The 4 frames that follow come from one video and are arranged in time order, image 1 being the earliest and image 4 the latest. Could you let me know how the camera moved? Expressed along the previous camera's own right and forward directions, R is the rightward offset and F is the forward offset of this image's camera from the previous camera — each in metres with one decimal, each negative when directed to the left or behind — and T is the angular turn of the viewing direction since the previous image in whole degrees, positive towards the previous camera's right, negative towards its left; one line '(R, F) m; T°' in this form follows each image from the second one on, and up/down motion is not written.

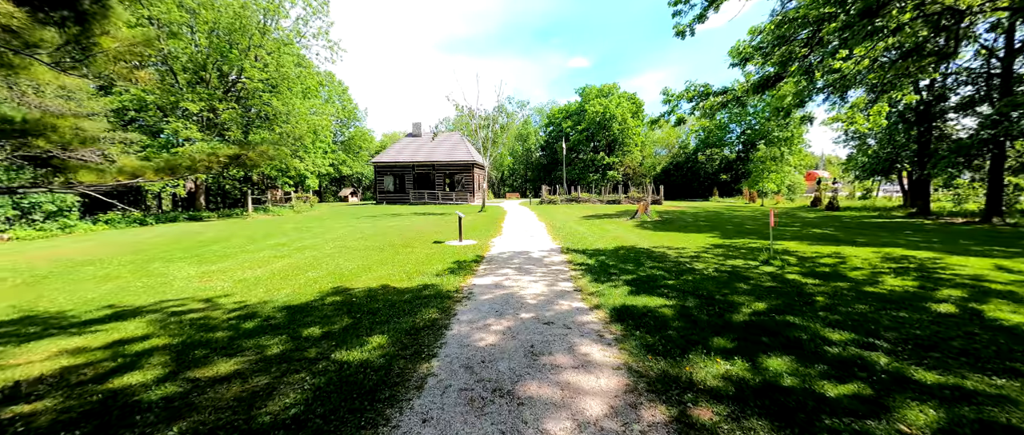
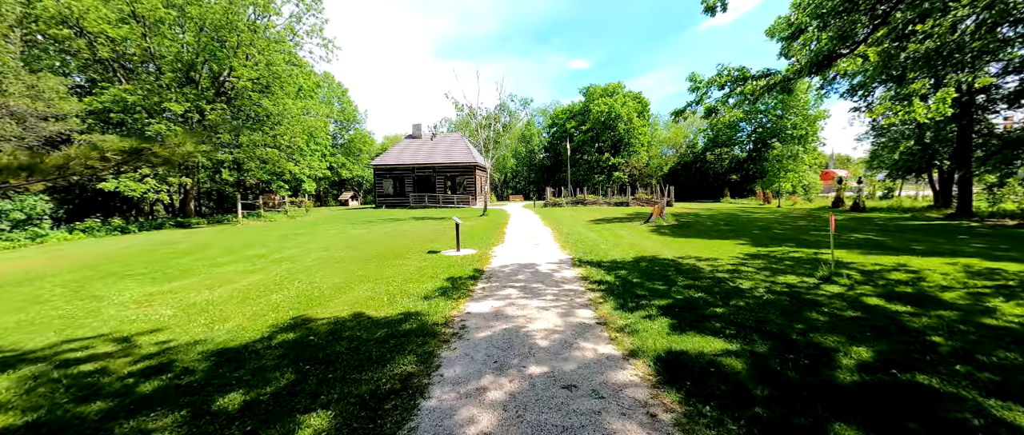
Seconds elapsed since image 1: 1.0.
(0.0, +1.3) m; -1°
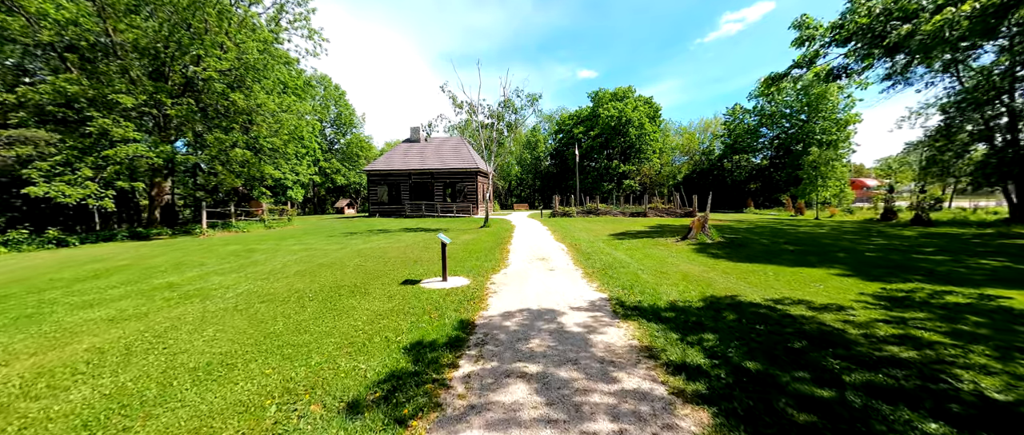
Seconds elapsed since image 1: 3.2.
(-0.1, +2.9) m; -1°
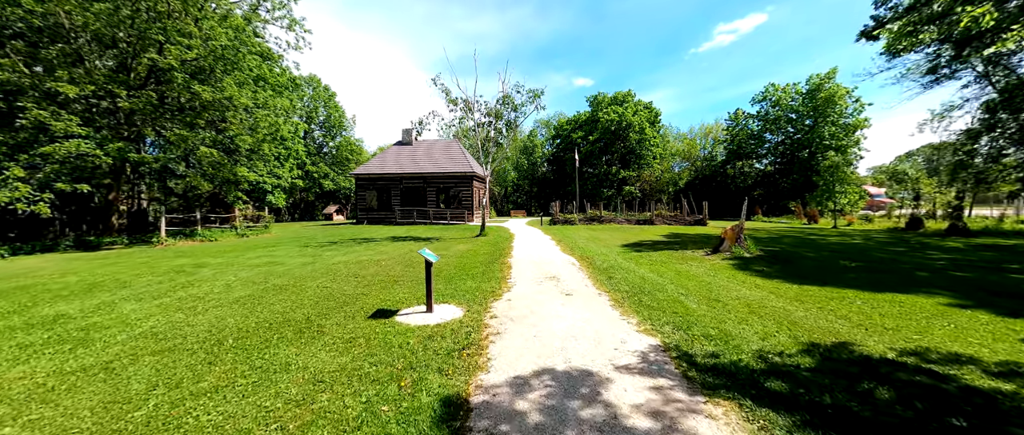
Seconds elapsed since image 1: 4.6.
(-0.2, +1.9) m; +1°
